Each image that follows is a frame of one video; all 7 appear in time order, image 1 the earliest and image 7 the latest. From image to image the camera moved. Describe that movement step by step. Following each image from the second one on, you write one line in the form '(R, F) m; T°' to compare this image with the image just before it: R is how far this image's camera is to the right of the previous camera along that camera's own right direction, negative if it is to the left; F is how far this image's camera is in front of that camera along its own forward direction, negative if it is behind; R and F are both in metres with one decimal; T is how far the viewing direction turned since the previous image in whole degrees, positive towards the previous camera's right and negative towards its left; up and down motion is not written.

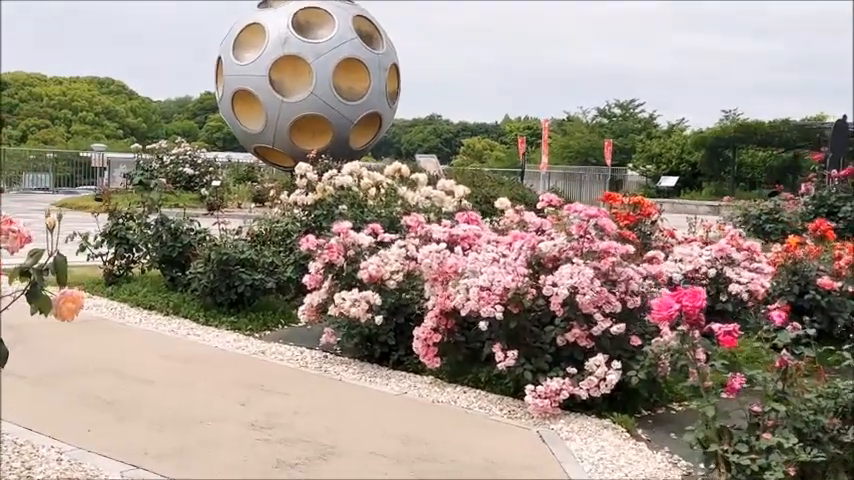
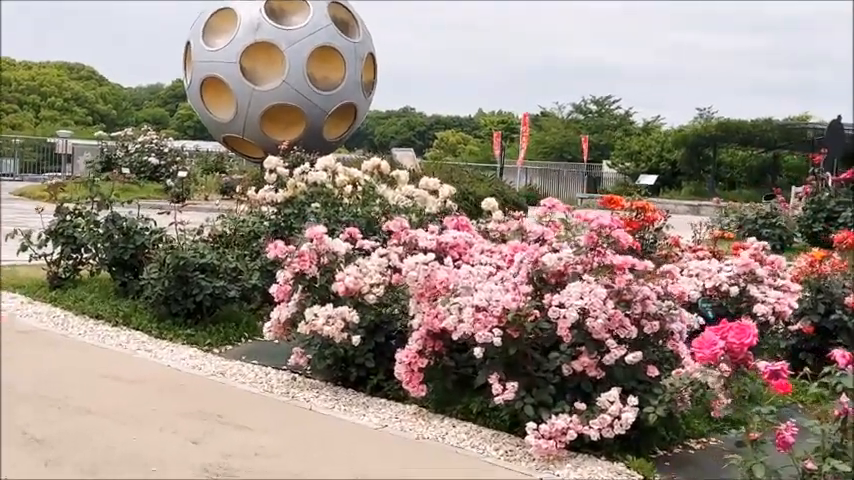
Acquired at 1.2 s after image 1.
(-0.1, +0.7) m; +2°
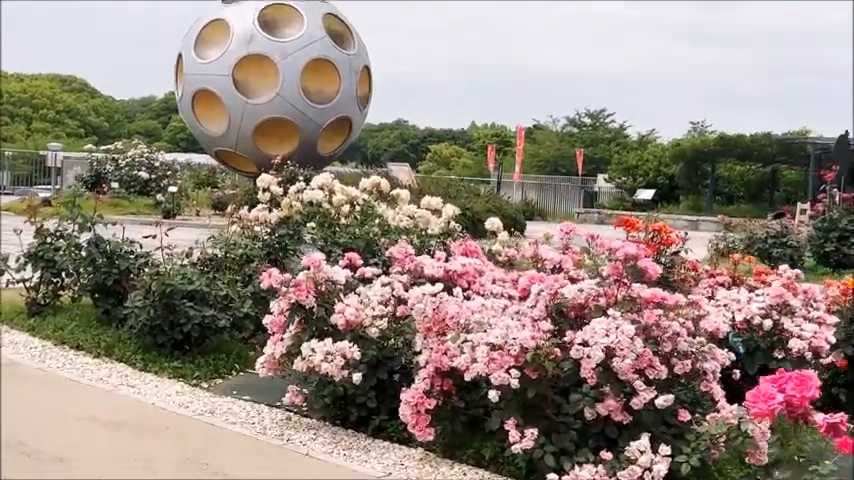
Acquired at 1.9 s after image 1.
(-0.1, +0.4) m; 0°
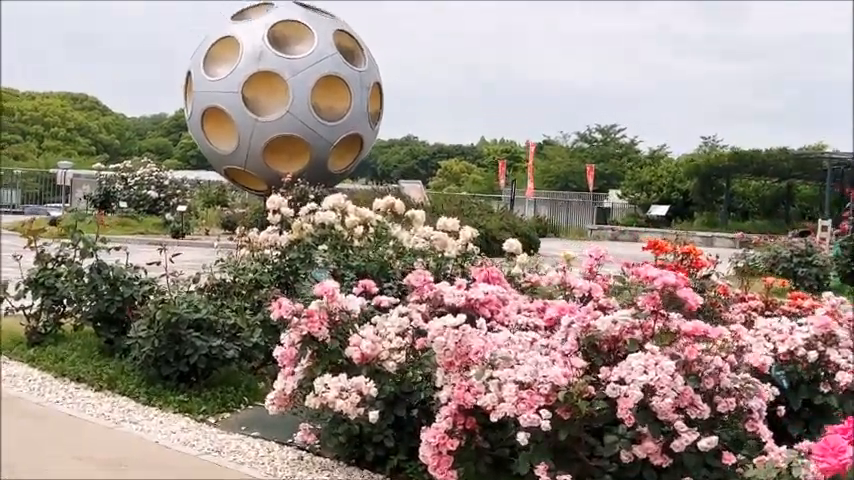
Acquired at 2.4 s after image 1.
(0.0, +0.3) m; -1°
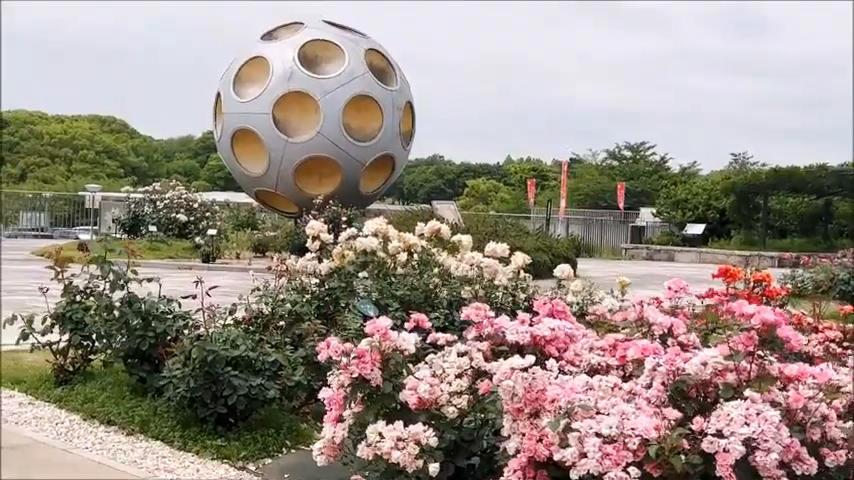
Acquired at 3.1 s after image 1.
(-0.1, +0.4) m; -1°
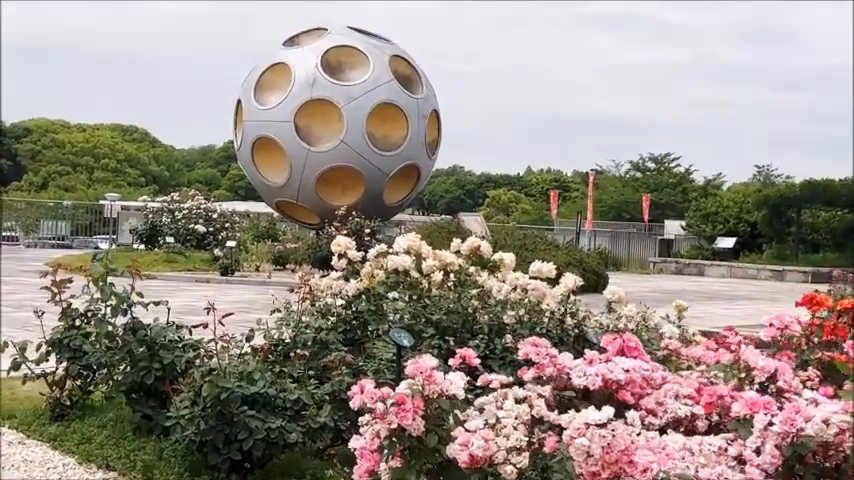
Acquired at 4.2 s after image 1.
(-0.1, +0.7) m; -1°
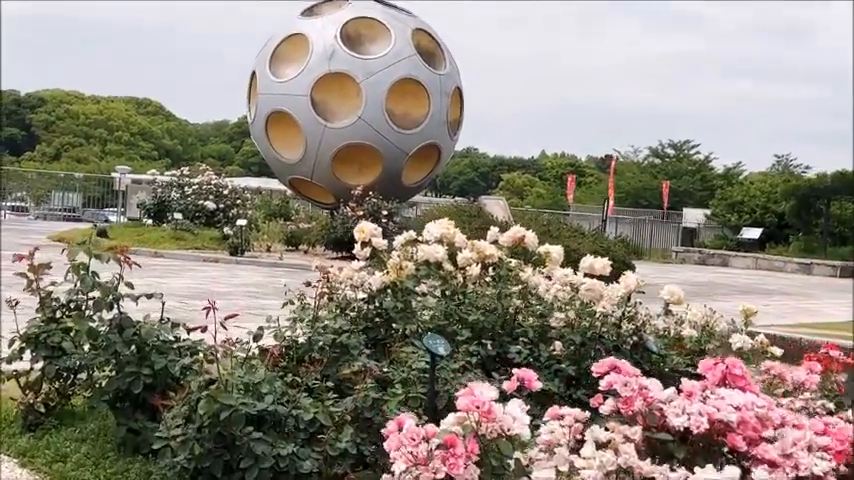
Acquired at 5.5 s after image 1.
(-0.1, +0.8) m; -1°
